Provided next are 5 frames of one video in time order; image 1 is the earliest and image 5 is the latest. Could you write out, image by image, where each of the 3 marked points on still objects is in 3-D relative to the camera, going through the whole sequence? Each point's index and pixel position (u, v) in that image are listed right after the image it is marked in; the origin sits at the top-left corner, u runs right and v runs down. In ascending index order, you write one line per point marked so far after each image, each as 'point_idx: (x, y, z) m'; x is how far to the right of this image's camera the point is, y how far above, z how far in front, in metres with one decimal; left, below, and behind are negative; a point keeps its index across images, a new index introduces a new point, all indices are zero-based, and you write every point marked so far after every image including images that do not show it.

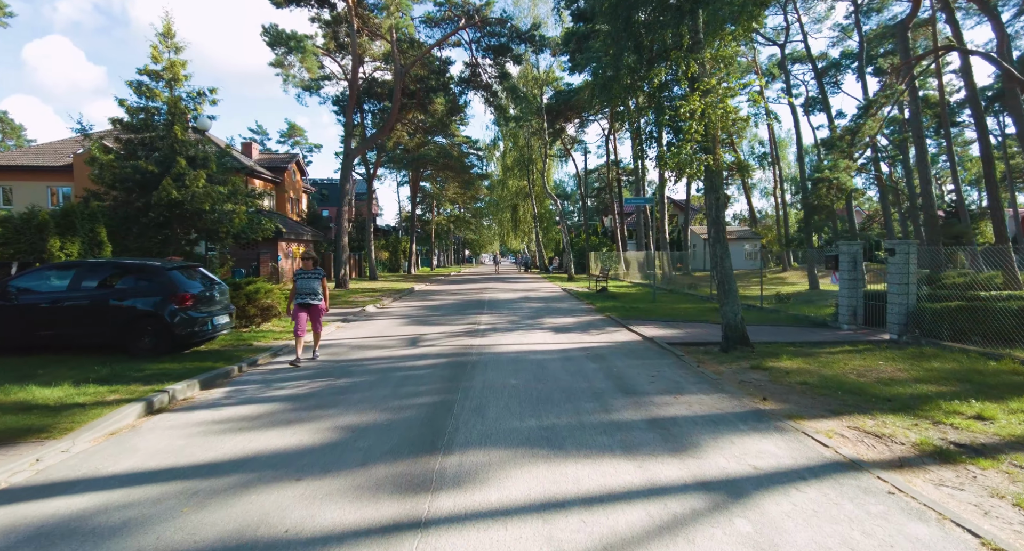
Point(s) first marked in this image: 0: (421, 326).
0: (-2.2, -1.2, +14.3) m
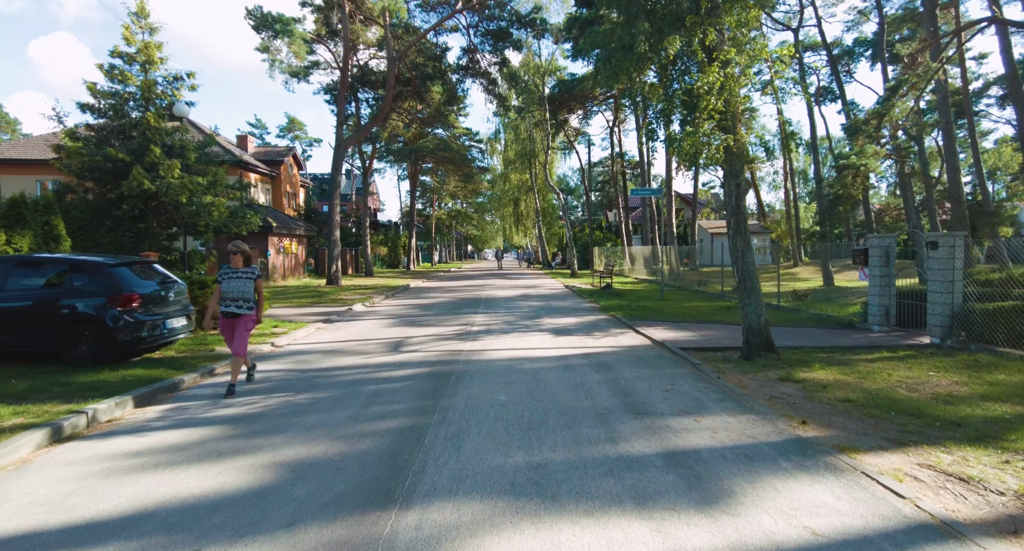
0: (-2.3, -1.2, +13.1) m
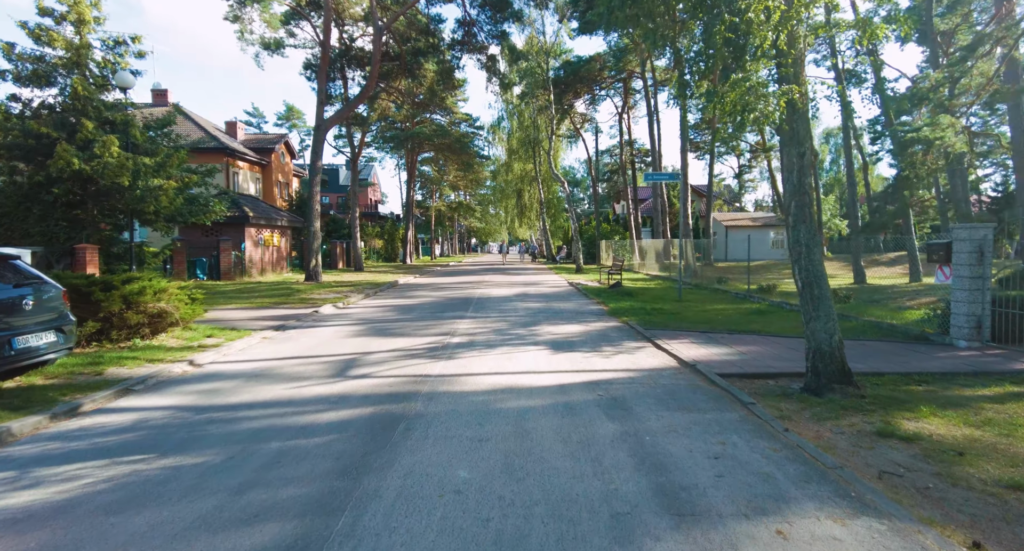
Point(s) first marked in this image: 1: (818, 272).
0: (-2.5, -1.1, +10.7) m
1: (+3.5, 0.0, +6.7) m
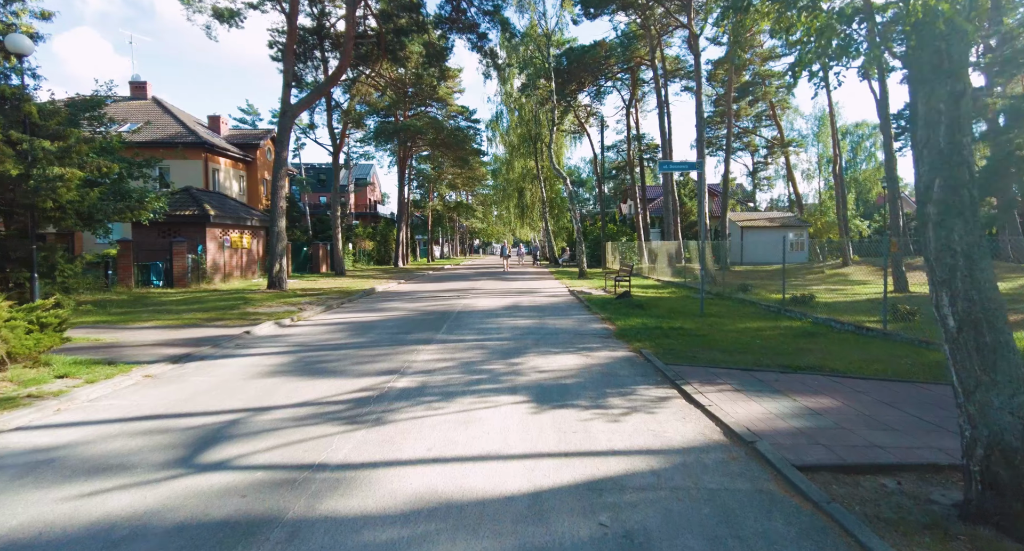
0: (-2.9, -1.3, +7.8) m
1: (+3.1, -0.2, +3.8) m
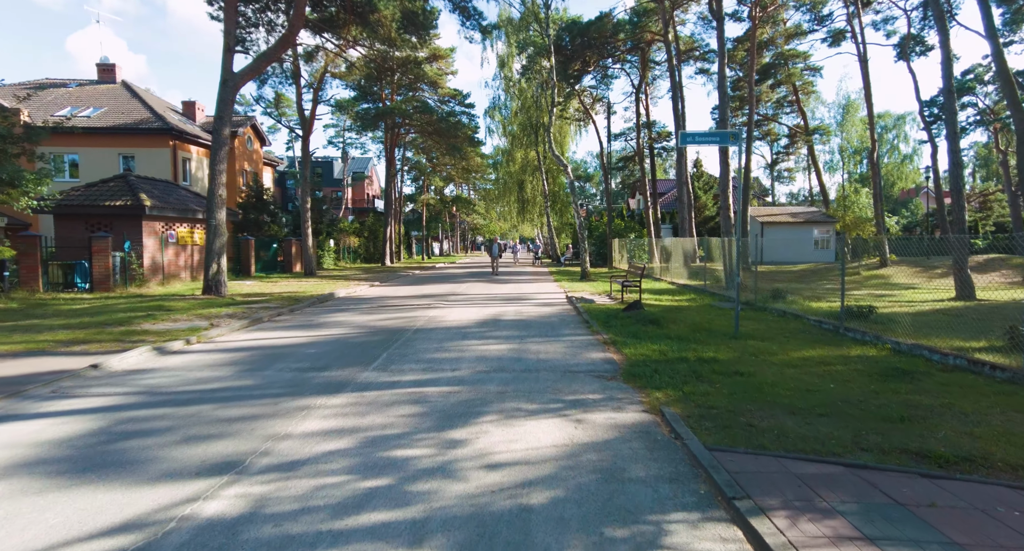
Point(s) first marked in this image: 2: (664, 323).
0: (-3.5, -1.5, +4.4) m
1: (+2.5, -0.4, +0.3) m
2: (+3.1, -0.9, +11.6) m
